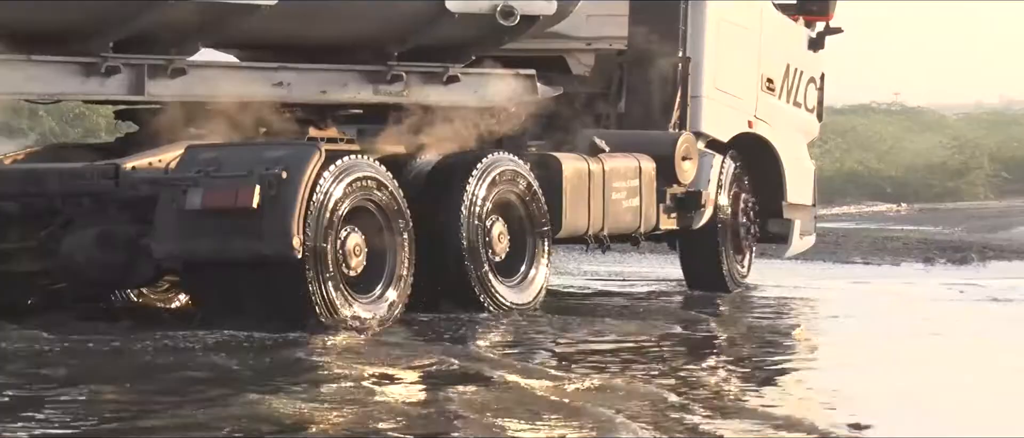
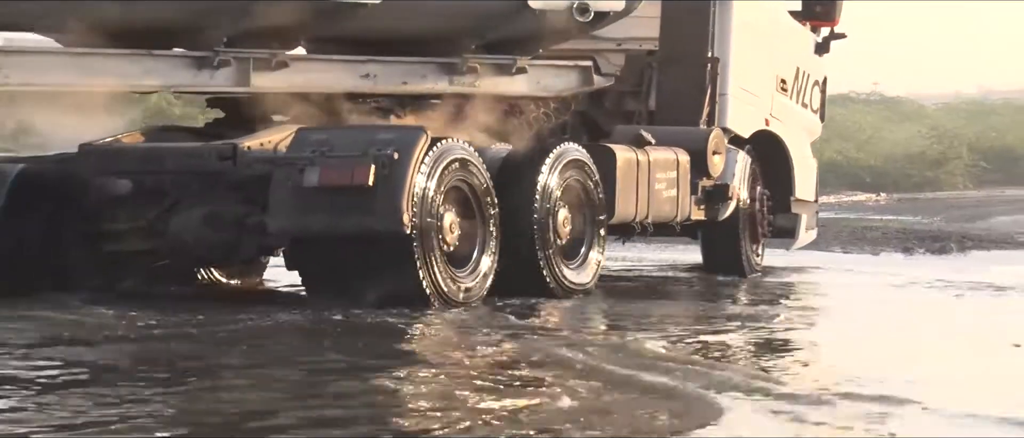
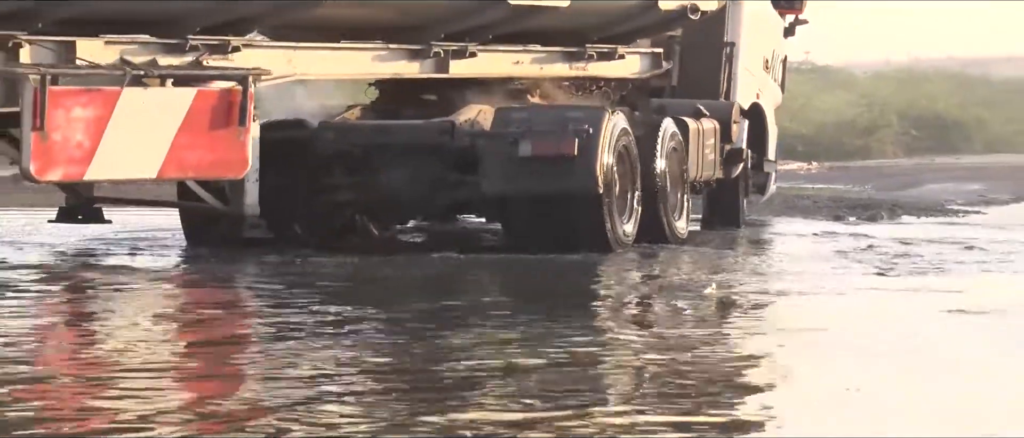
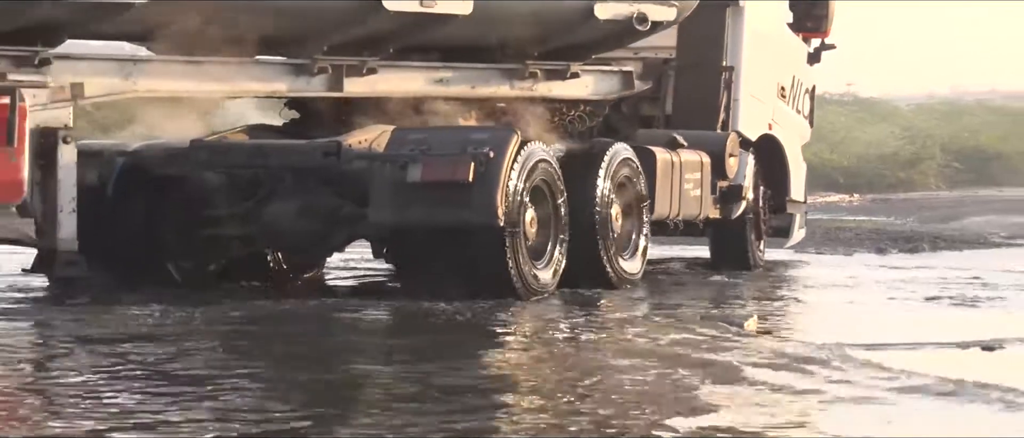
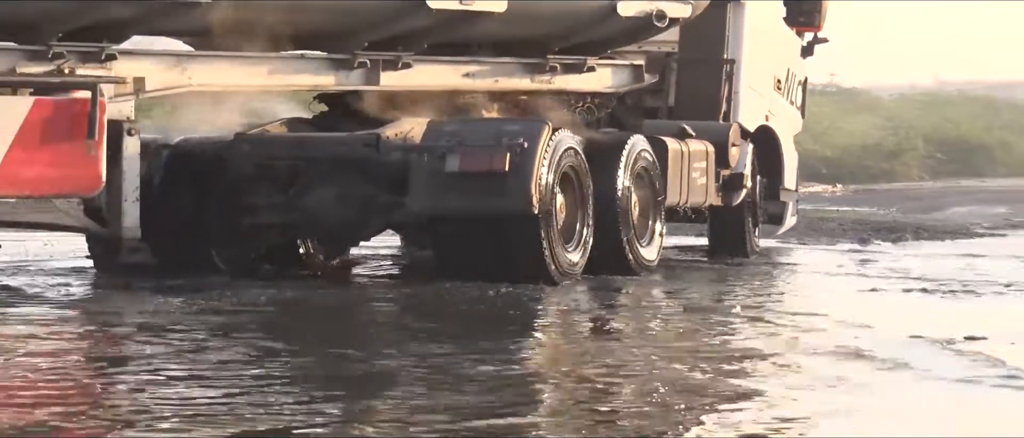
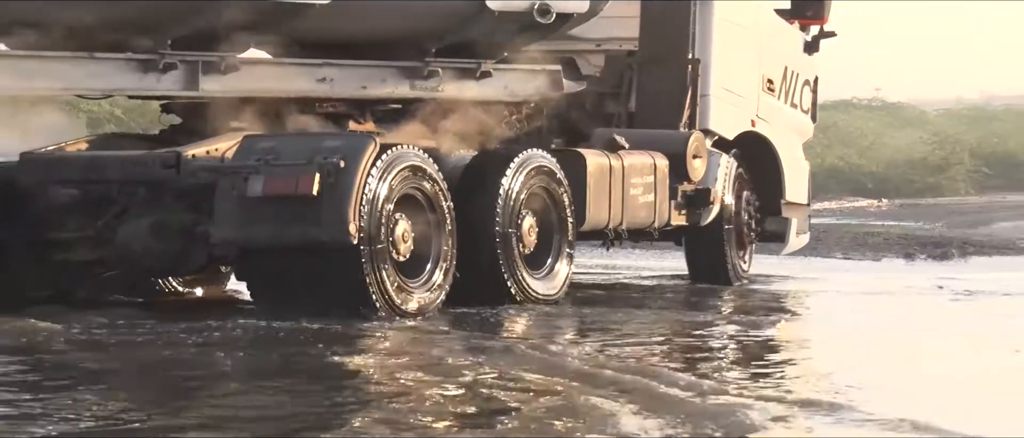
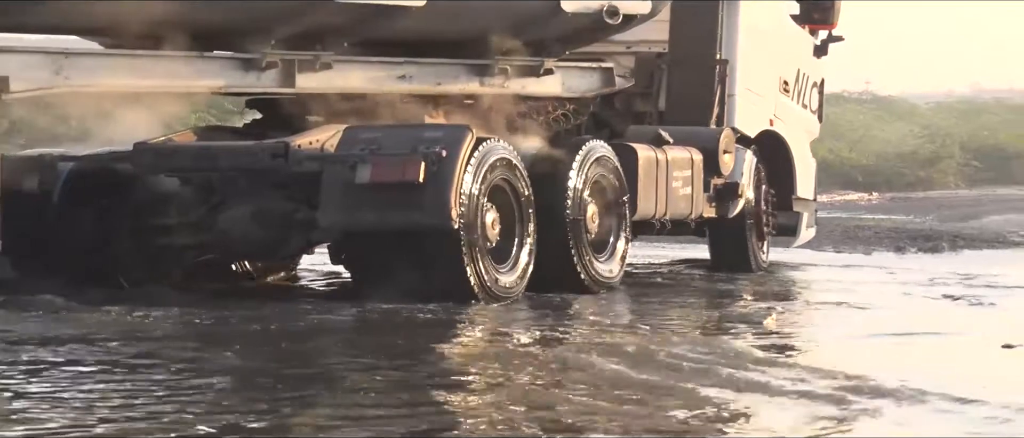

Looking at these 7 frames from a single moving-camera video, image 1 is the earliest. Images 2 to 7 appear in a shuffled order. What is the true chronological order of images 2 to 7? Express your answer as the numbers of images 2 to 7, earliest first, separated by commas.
6, 2, 7, 4, 5, 3
